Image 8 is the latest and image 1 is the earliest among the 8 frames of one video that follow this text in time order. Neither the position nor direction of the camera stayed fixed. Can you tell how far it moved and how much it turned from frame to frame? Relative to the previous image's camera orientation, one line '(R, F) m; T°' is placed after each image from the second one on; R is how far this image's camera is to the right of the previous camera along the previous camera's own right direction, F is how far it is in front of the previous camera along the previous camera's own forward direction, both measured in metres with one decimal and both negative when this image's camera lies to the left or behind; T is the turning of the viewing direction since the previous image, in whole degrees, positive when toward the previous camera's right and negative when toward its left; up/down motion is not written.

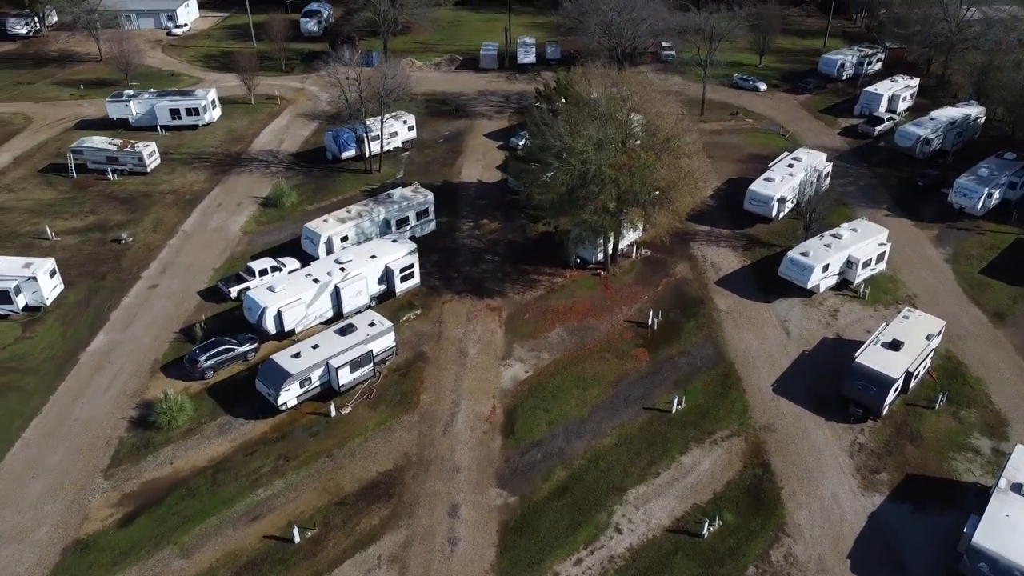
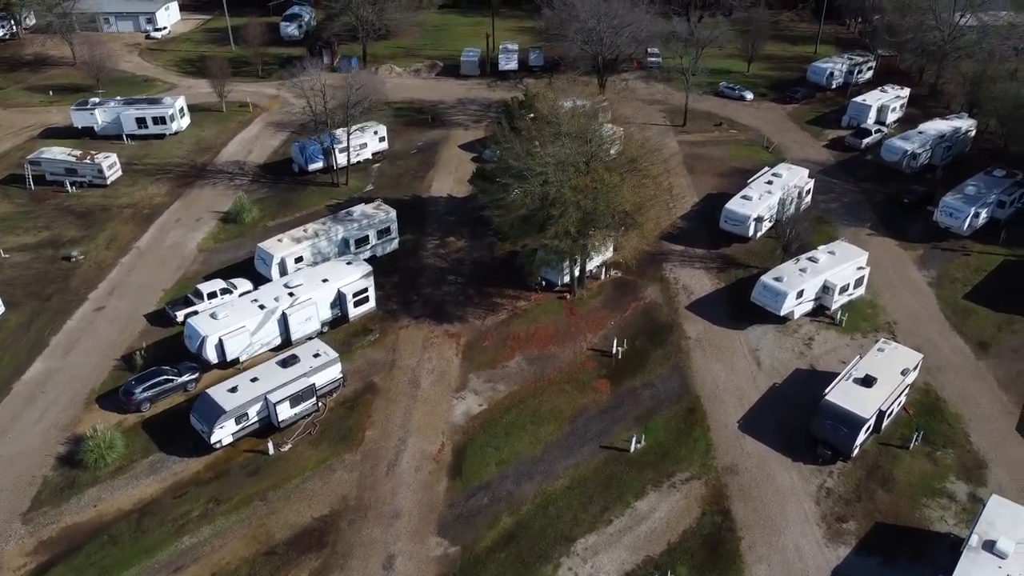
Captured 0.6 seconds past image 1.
(+1.5, +1.4) m; 0°
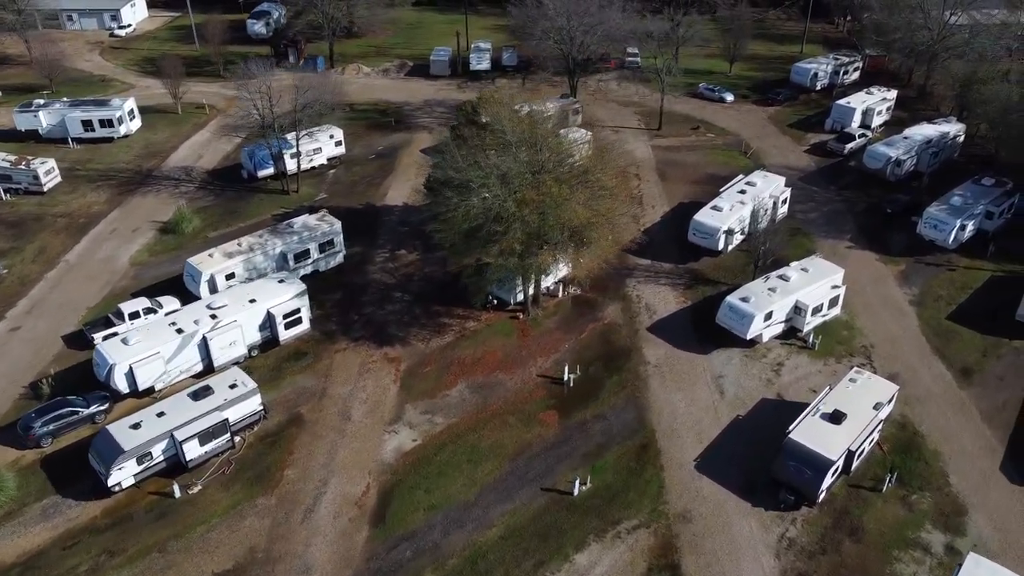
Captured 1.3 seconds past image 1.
(+1.7, +2.3) m; 0°
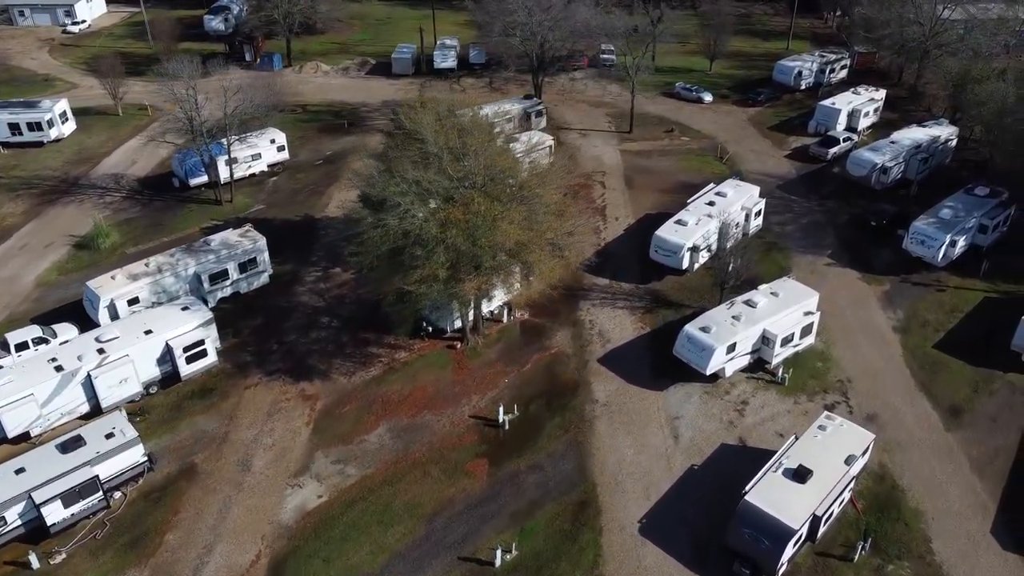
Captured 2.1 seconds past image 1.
(+1.9, +3.1) m; 0°
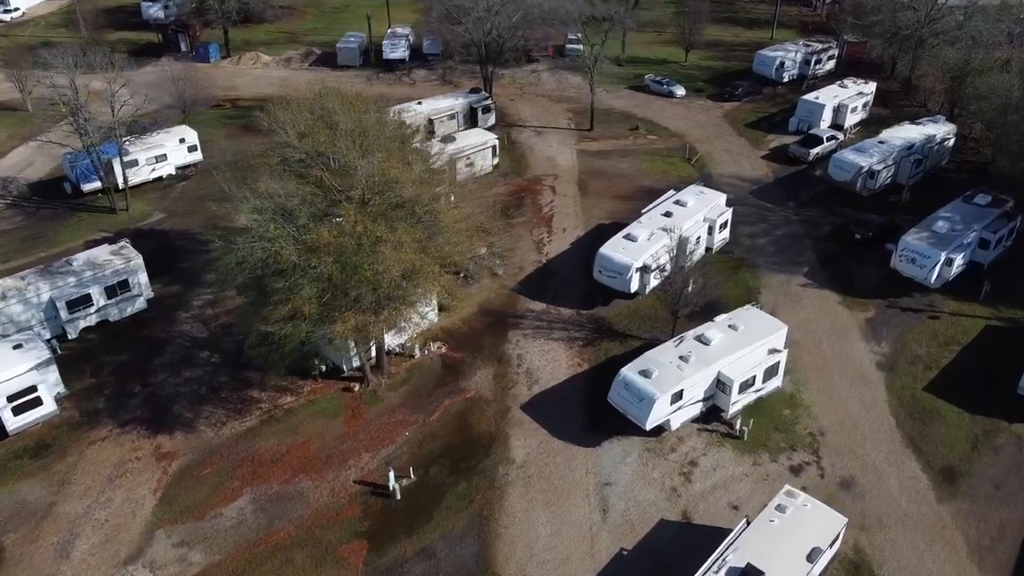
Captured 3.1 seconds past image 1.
(+2.3, +4.3) m; 0°
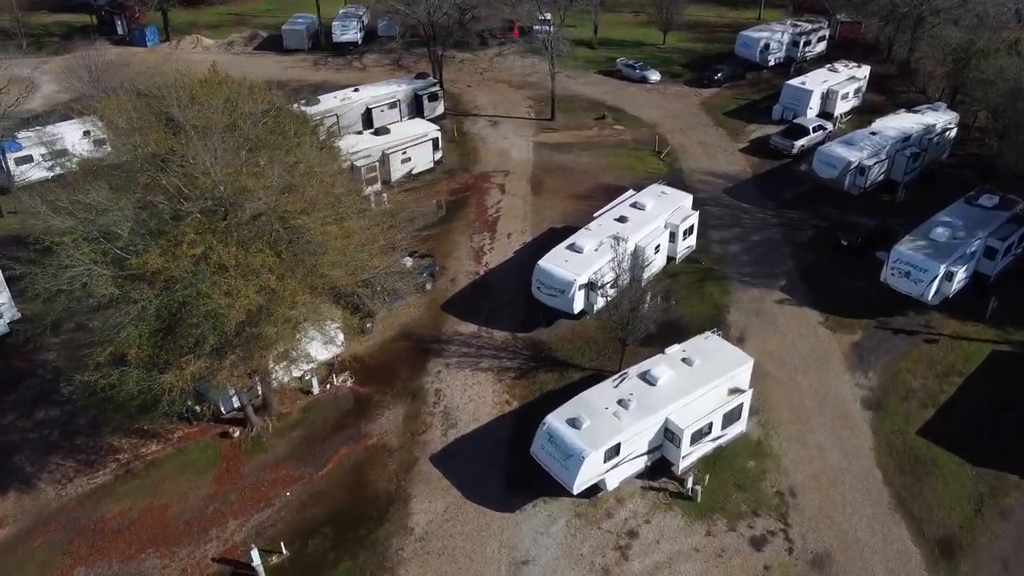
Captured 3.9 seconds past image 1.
(+1.9, +3.7) m; 0°
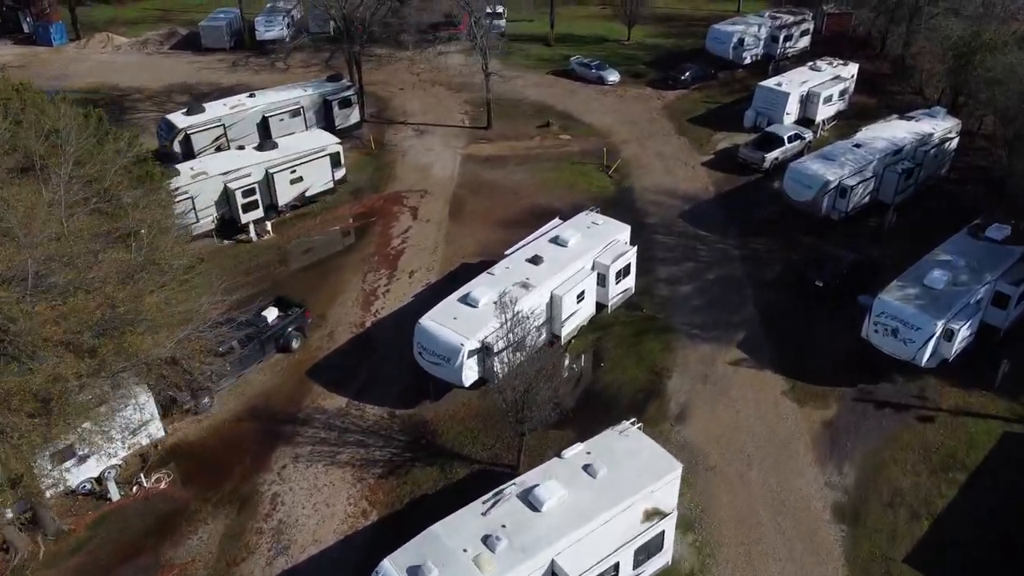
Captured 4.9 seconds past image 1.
(+2.5, +4.7) m; 0°
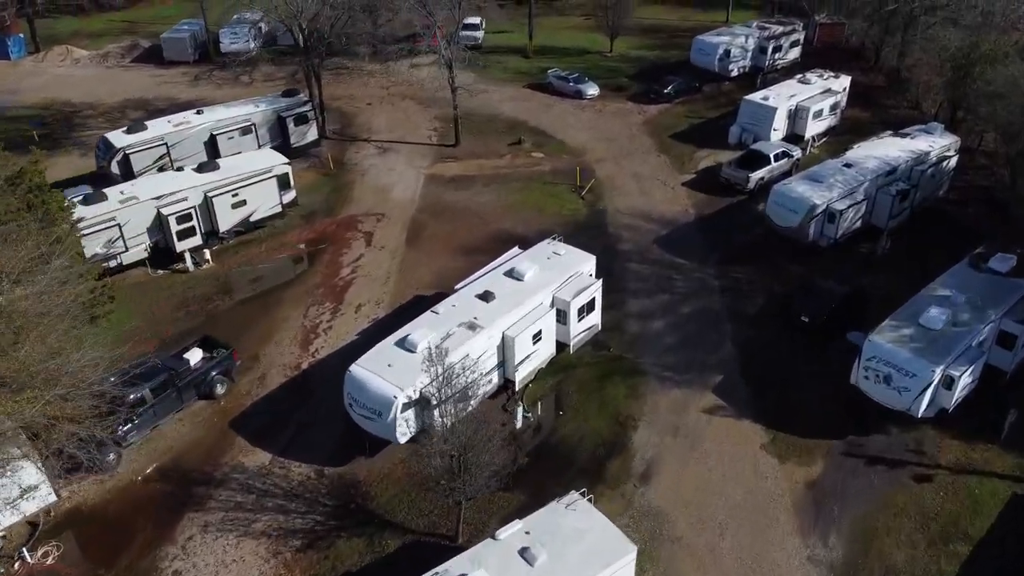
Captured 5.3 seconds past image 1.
(+1.0, +1.9) m; 0°
